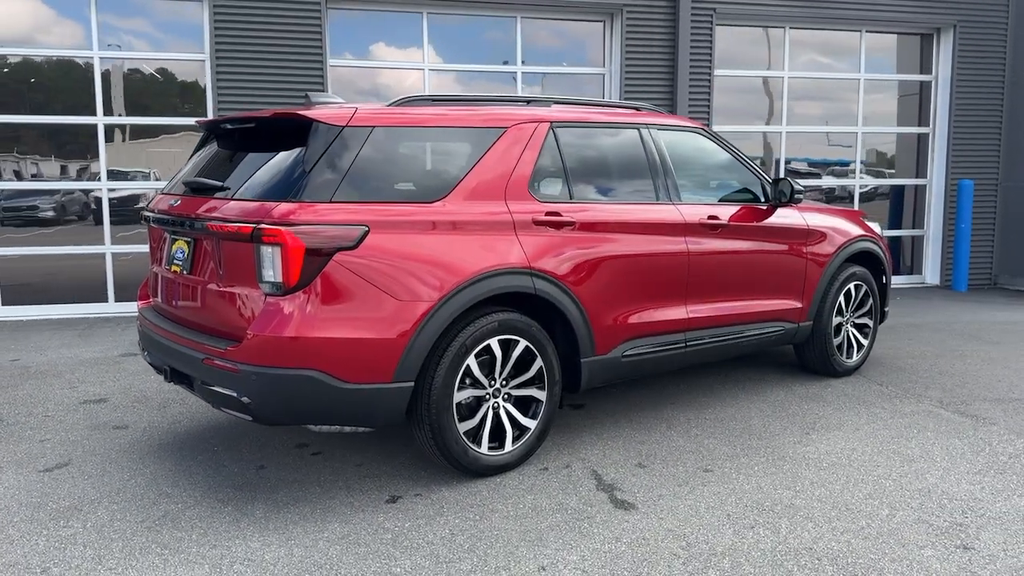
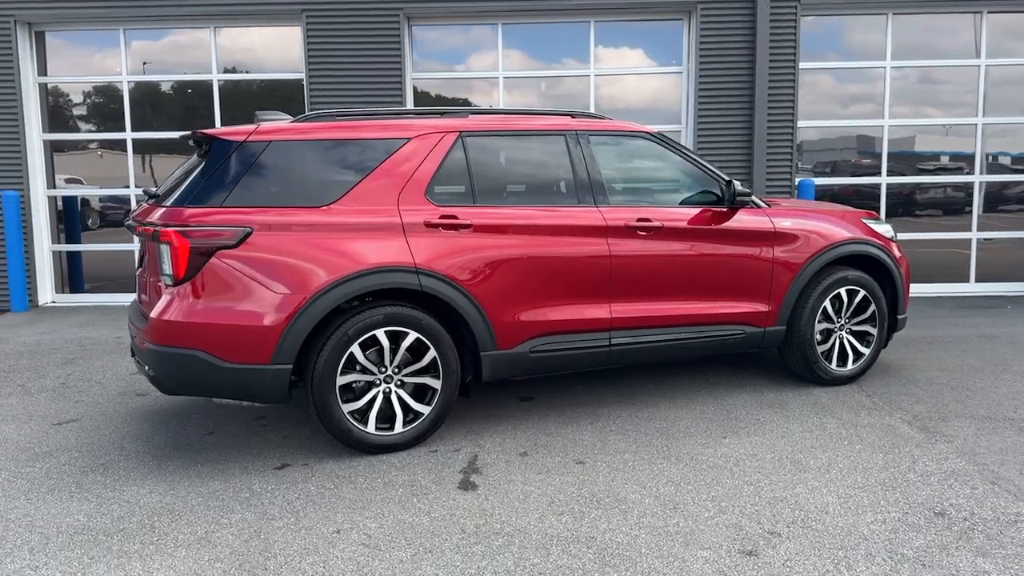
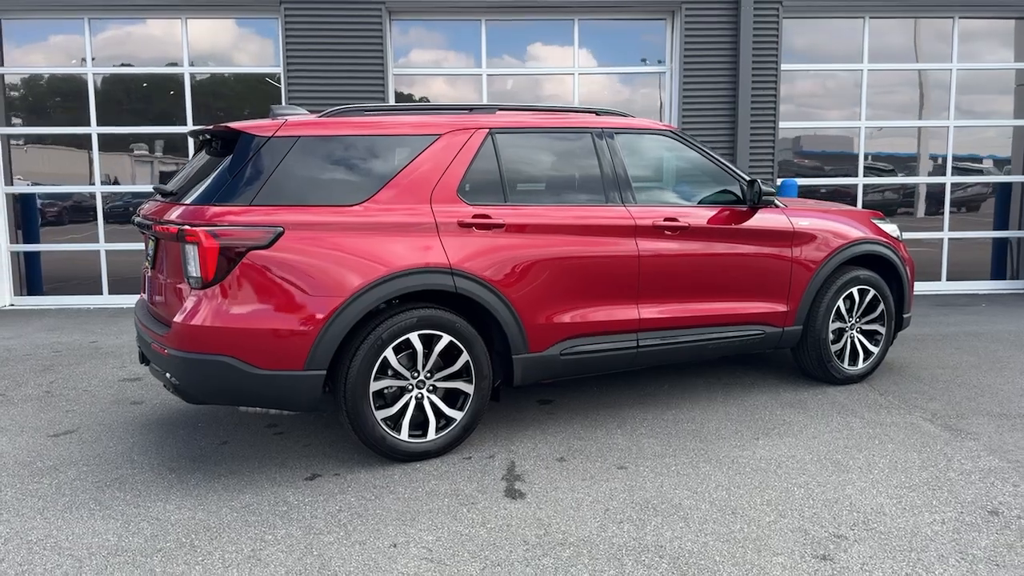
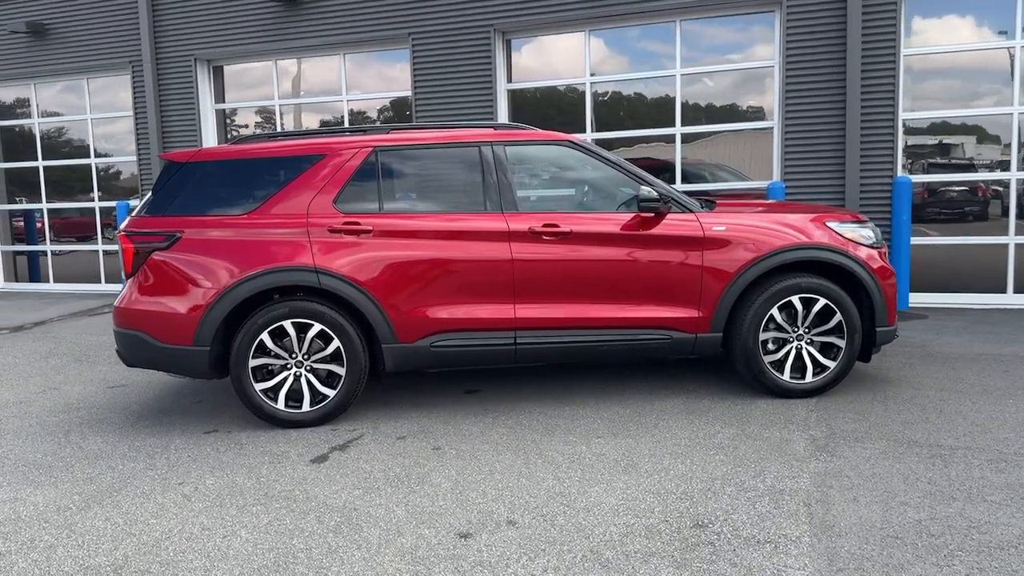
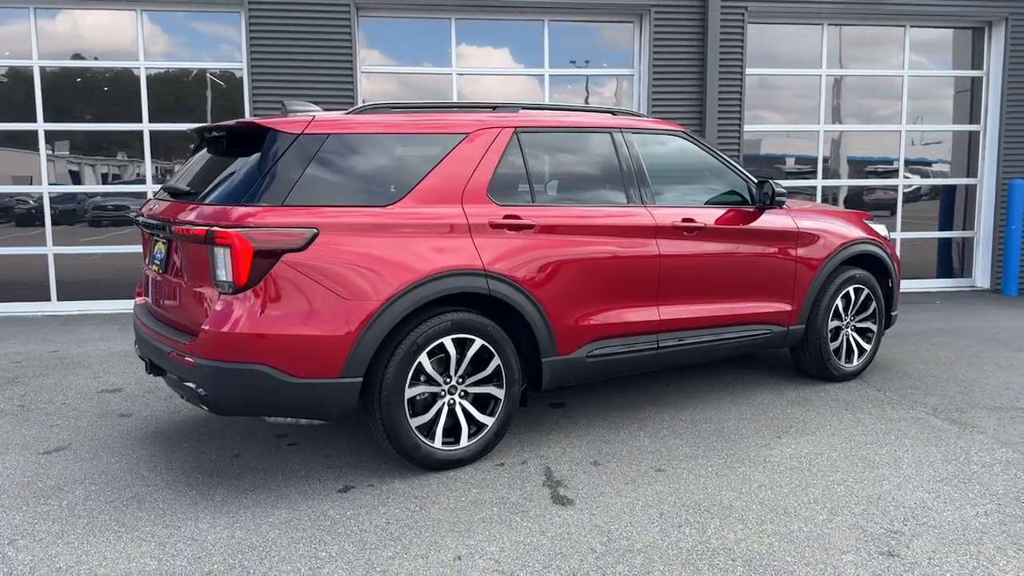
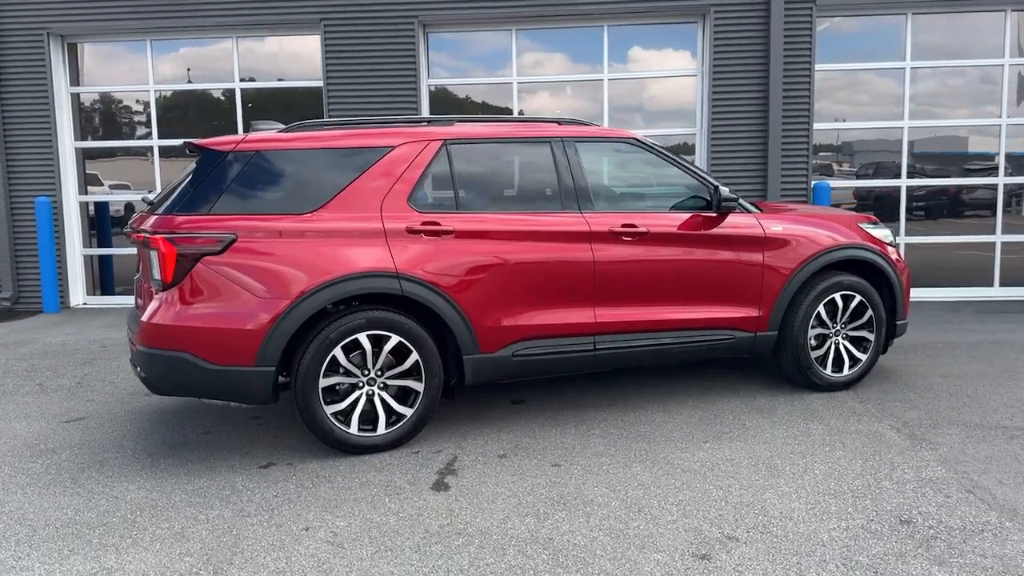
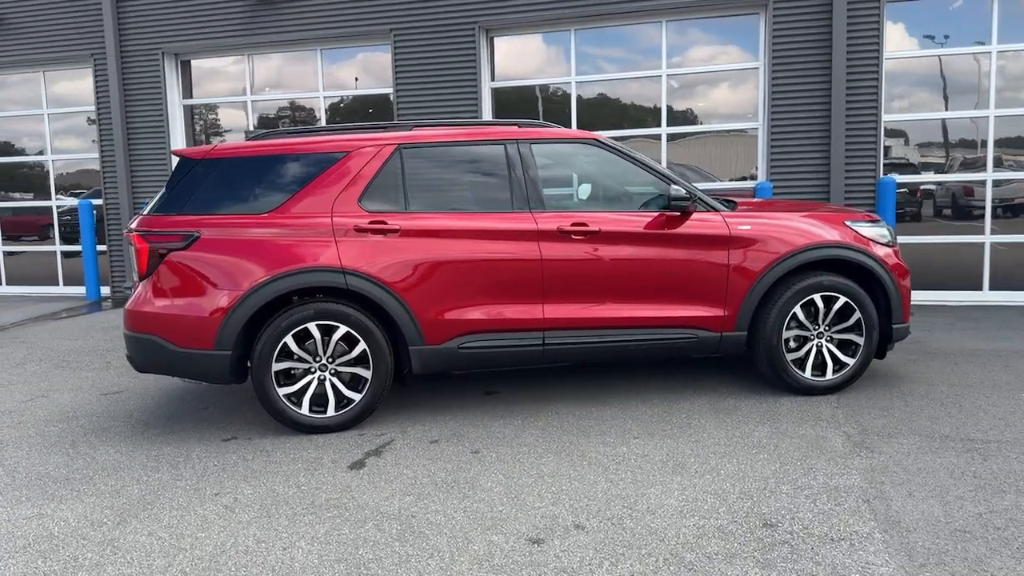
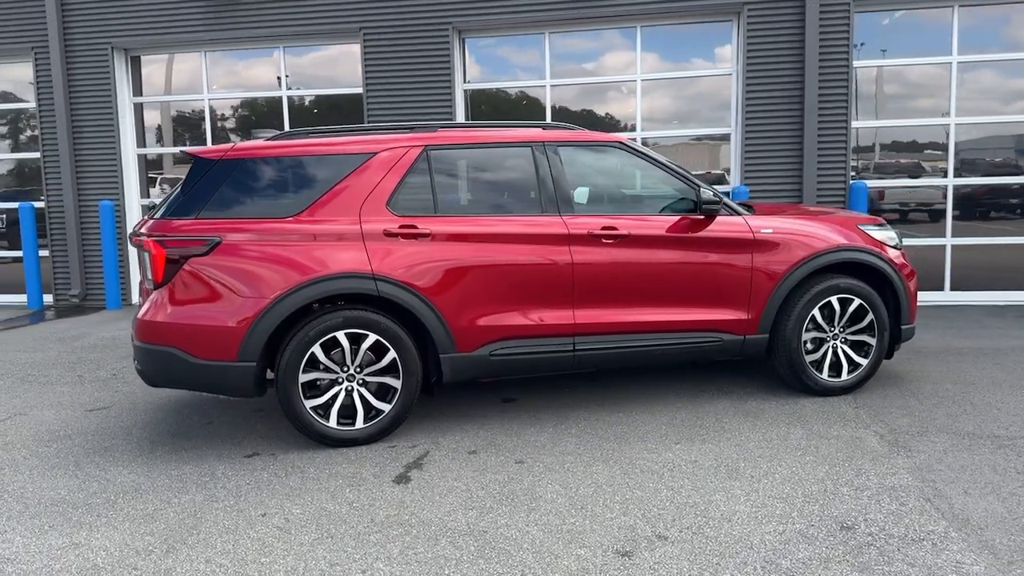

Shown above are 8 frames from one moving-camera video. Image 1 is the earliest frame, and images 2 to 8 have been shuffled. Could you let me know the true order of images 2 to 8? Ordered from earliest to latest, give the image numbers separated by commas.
5, 3, 2, 6, 8, 7, 4
